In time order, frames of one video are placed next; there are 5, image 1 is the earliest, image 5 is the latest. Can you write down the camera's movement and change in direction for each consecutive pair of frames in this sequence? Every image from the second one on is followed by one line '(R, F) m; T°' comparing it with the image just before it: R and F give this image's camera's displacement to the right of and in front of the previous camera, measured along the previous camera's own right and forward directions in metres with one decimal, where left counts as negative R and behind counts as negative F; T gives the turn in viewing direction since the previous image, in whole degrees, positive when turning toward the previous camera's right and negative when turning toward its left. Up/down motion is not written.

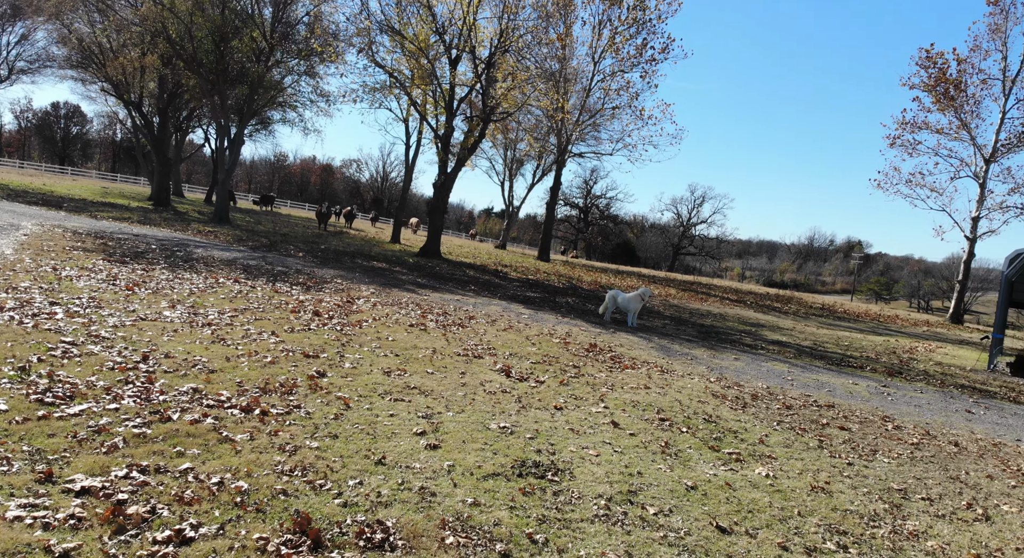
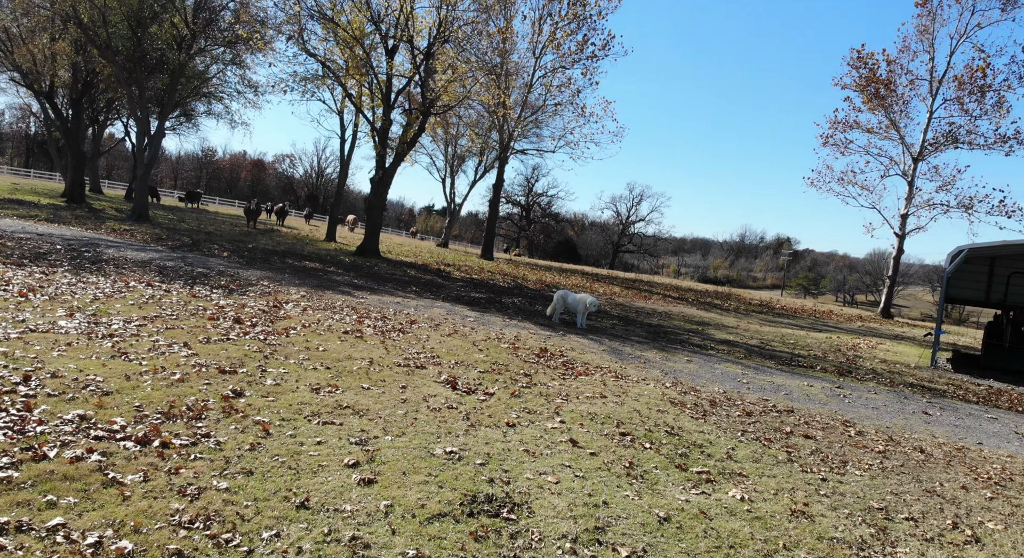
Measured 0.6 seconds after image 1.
(-0.1, +1.0) m; +5°
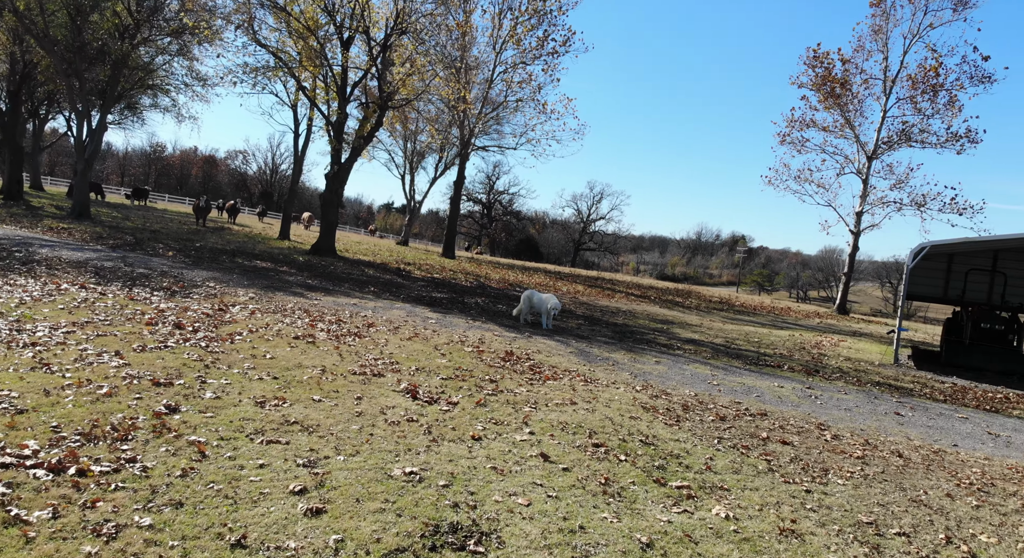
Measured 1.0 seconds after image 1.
(-0.1, +0.7) m; +3°
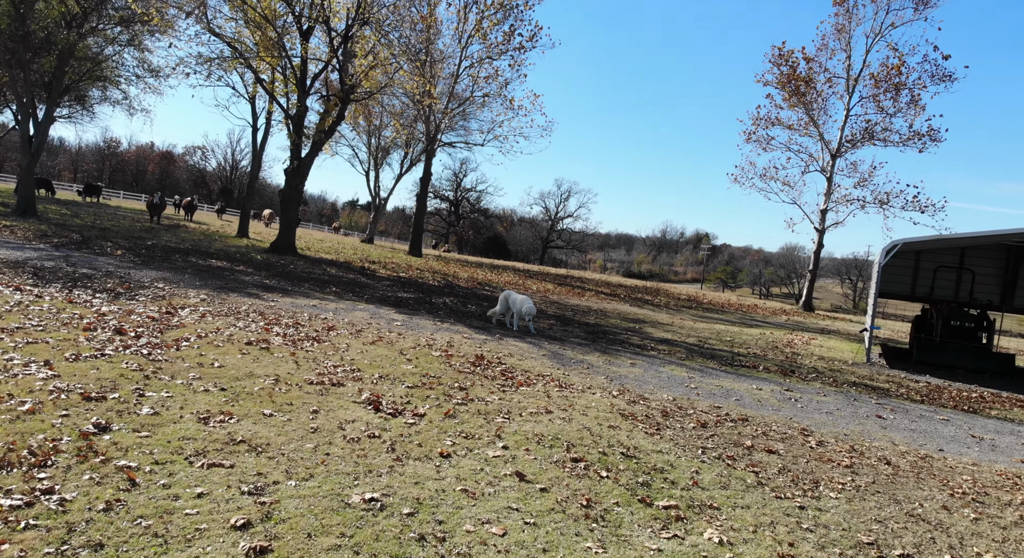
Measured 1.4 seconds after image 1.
(-0.1, +0.7) m; +3°
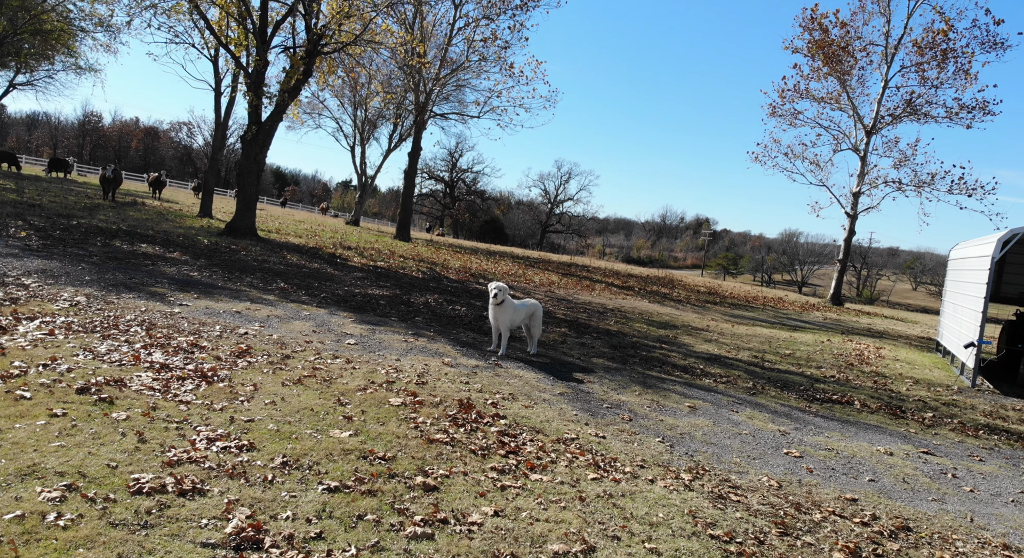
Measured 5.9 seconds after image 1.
(-0.1, +4.7) m; 0°
